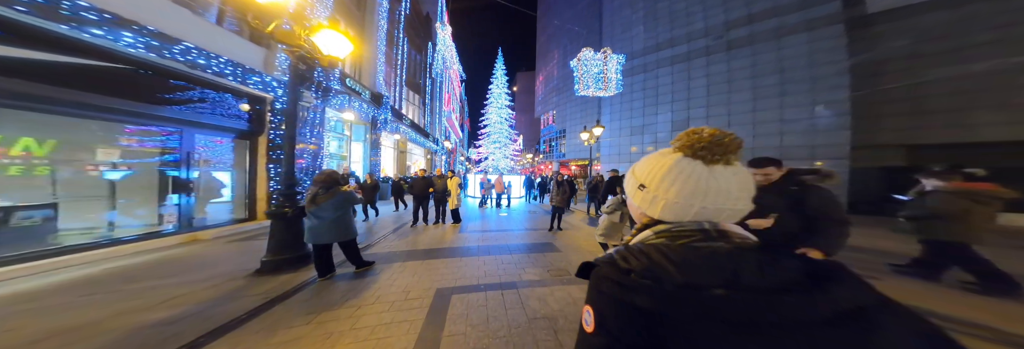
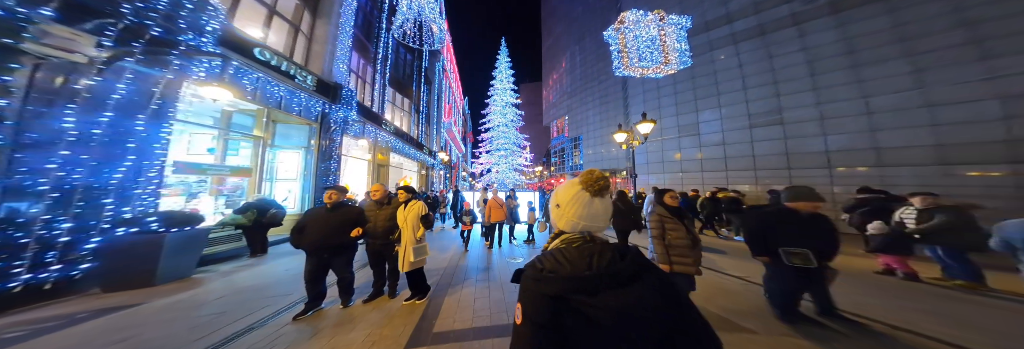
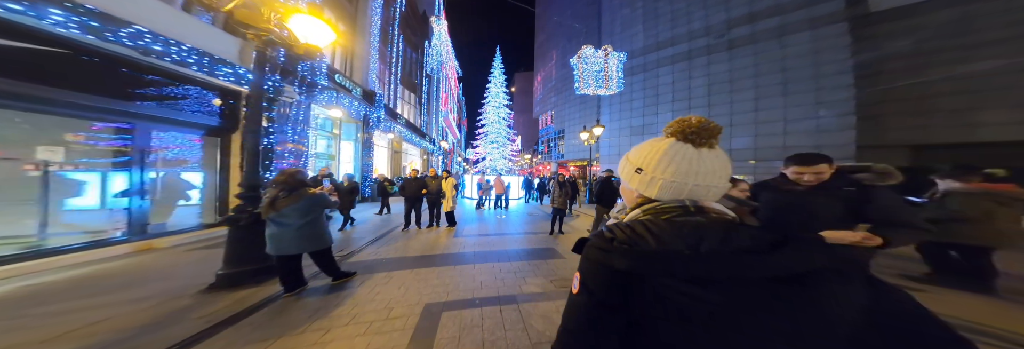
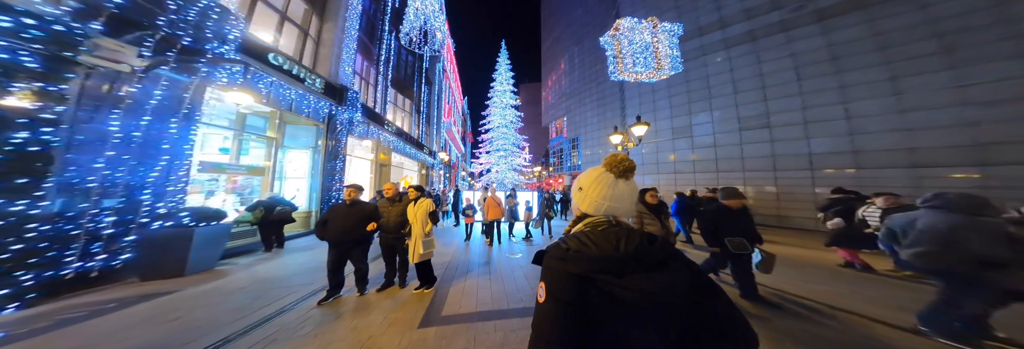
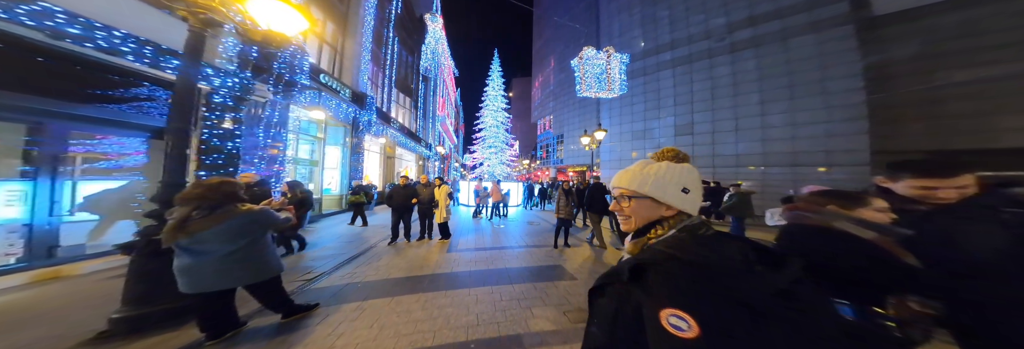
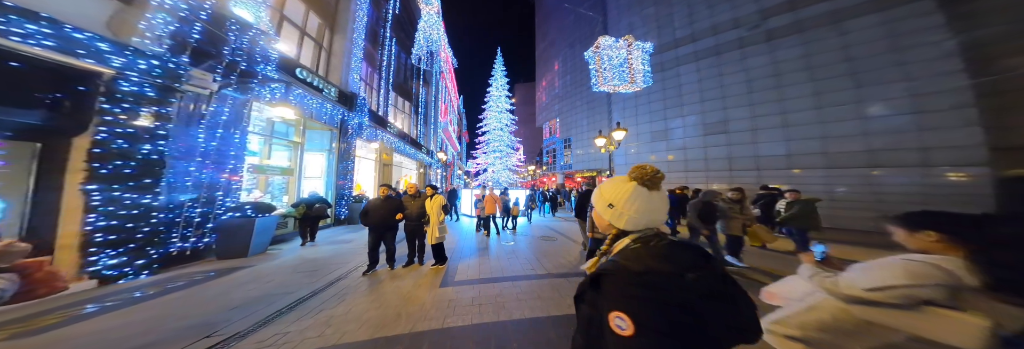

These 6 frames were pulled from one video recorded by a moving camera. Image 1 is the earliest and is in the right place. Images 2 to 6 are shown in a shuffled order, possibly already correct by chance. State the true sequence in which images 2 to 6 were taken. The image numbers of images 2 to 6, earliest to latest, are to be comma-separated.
3, 5, 6, 4, 2
